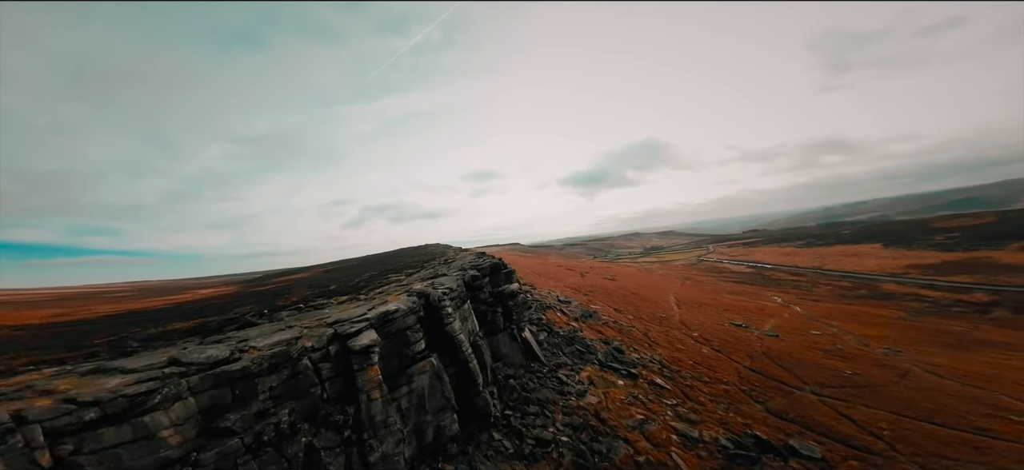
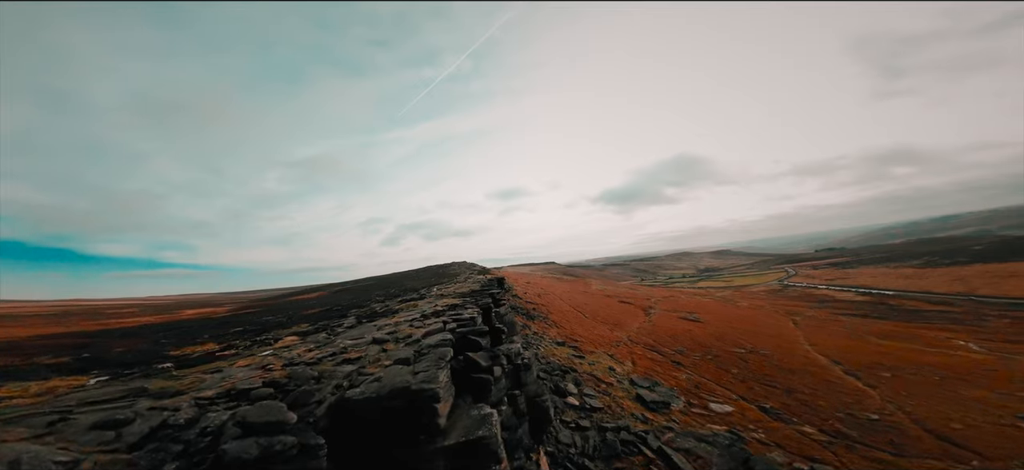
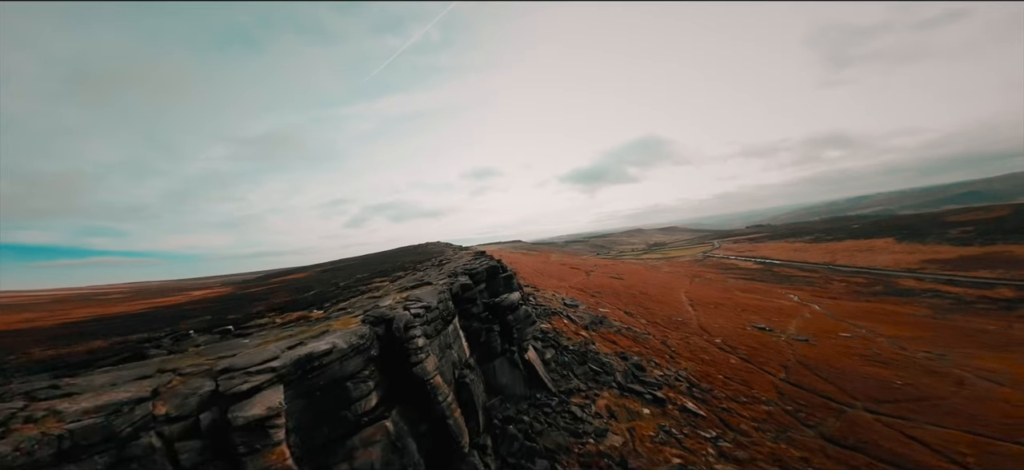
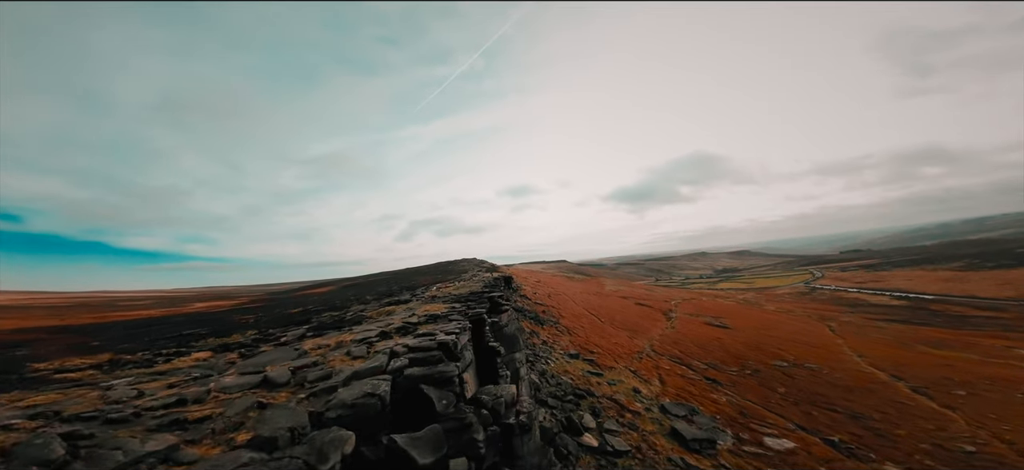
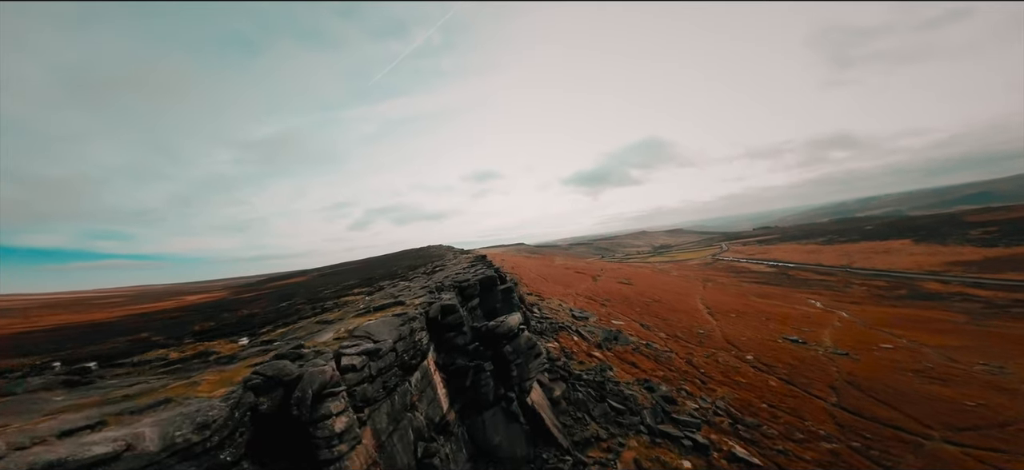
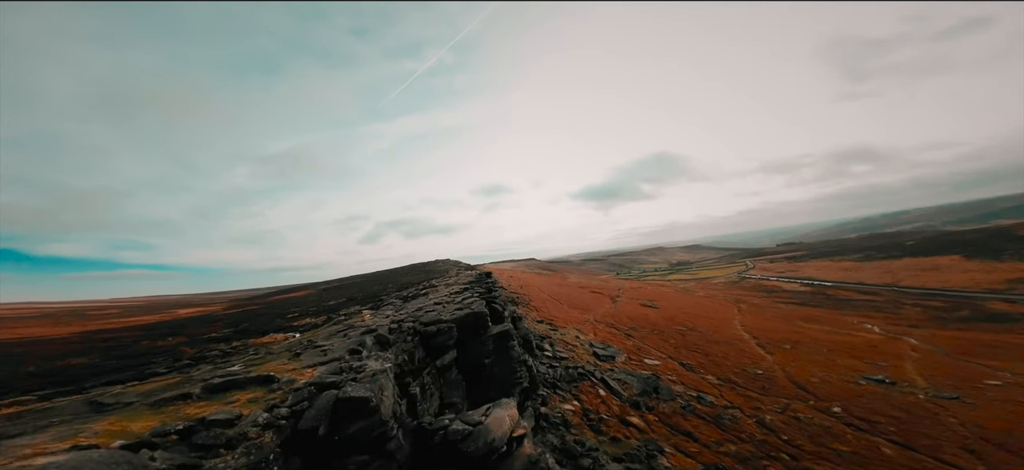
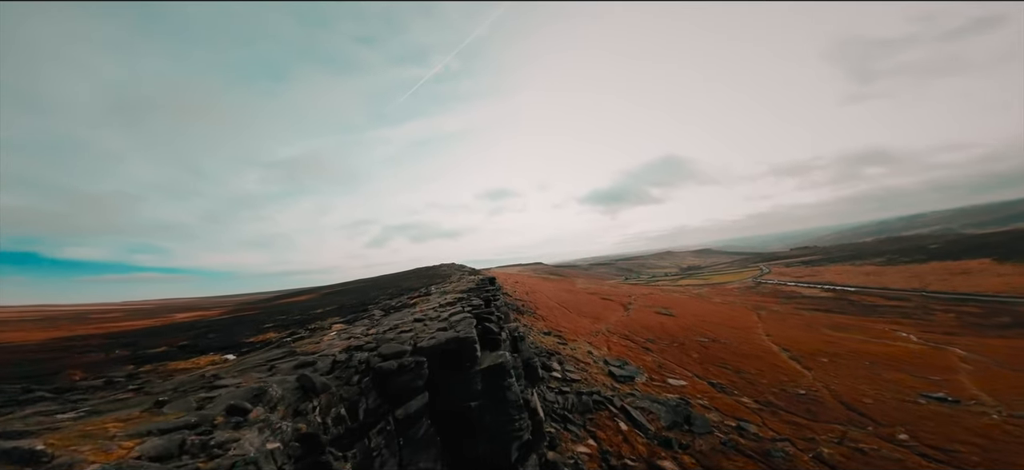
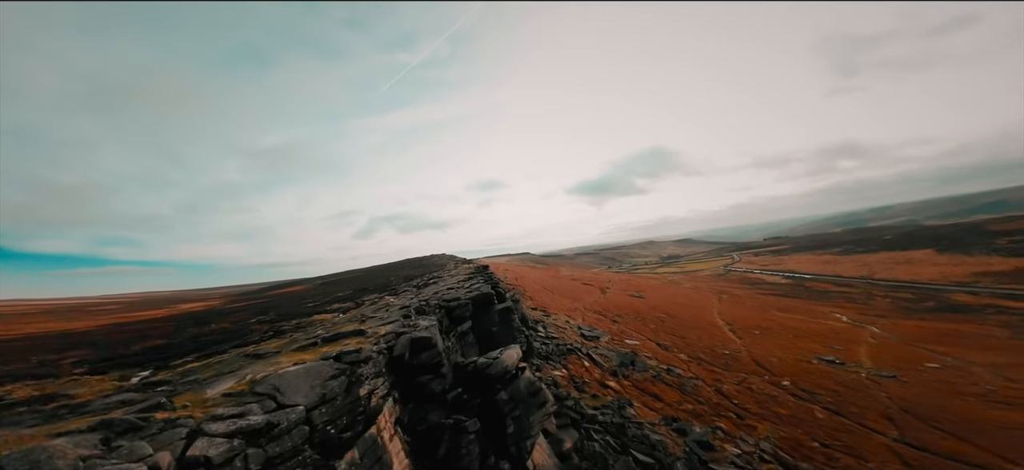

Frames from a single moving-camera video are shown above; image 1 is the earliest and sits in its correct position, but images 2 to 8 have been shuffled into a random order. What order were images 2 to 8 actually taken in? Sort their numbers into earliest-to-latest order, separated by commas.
3, 5, 8, 6, 7, 2, 4
